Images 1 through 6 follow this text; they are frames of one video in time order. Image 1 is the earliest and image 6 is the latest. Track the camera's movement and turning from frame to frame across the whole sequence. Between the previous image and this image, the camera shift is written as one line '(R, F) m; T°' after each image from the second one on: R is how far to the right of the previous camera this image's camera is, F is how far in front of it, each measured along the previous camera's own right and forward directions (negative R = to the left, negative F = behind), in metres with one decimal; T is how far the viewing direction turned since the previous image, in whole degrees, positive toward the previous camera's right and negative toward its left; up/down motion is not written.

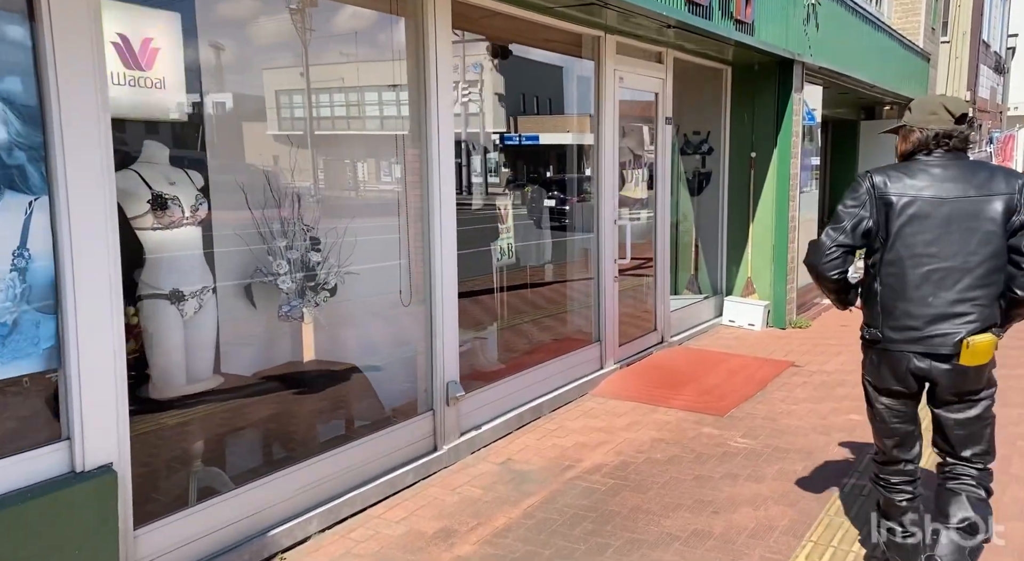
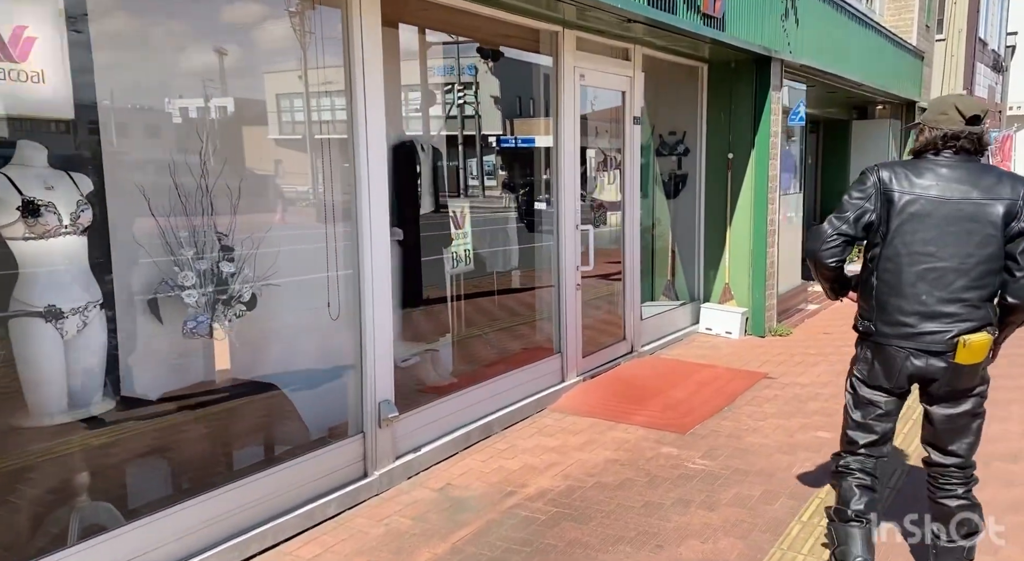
(+0.3, +0.4) m; 0°
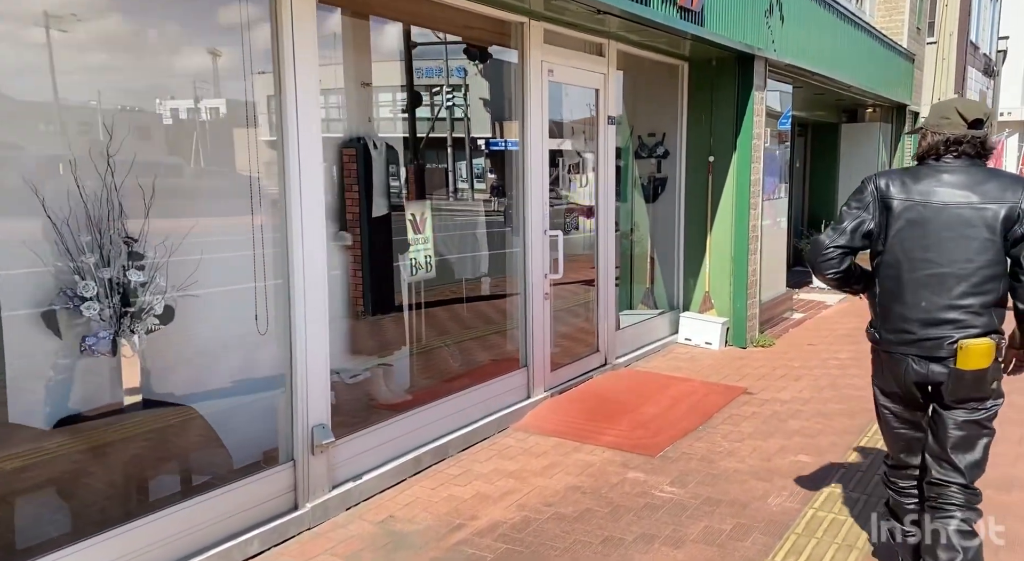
(+0.2, +0.4) m; +1°
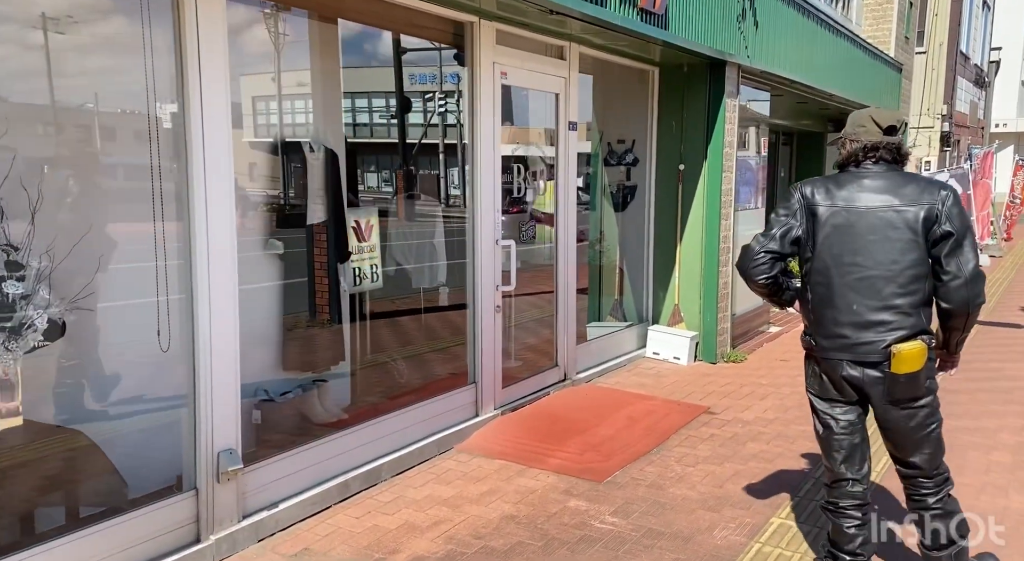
(+0.3, +0.3) m; 0°
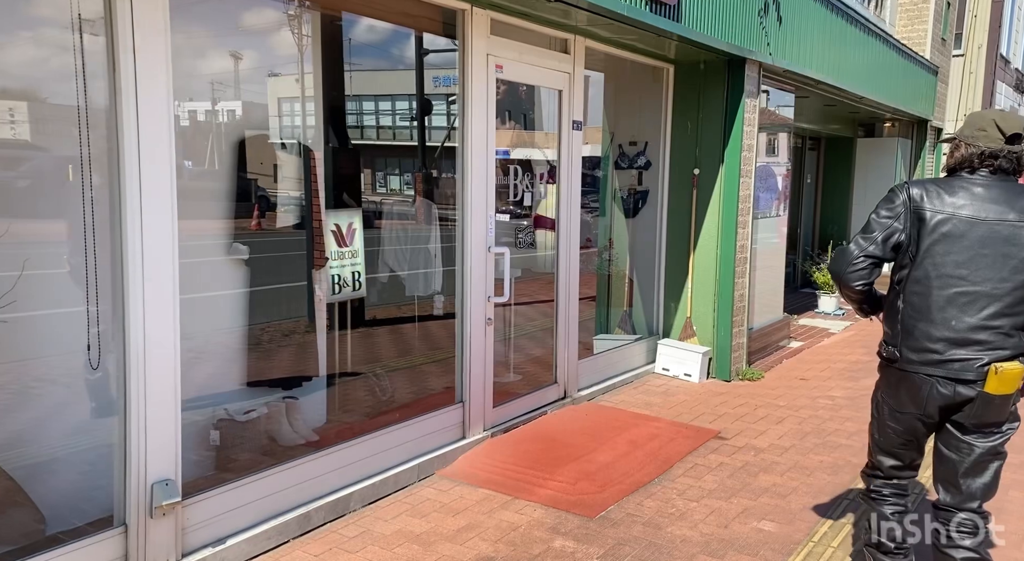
(+0.2, +0.5) m; -2°
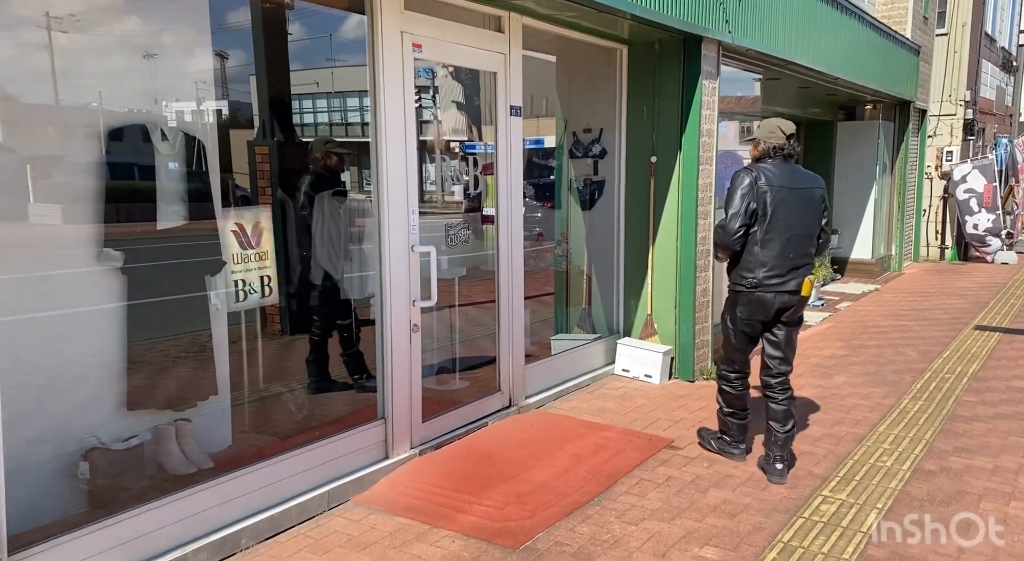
(+0.4, +0.5) m; 0°
